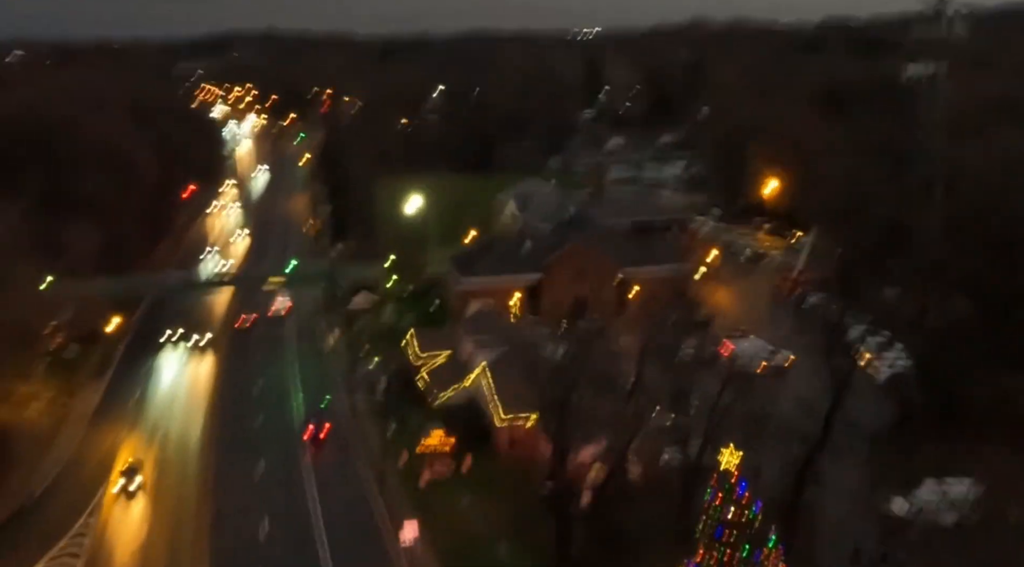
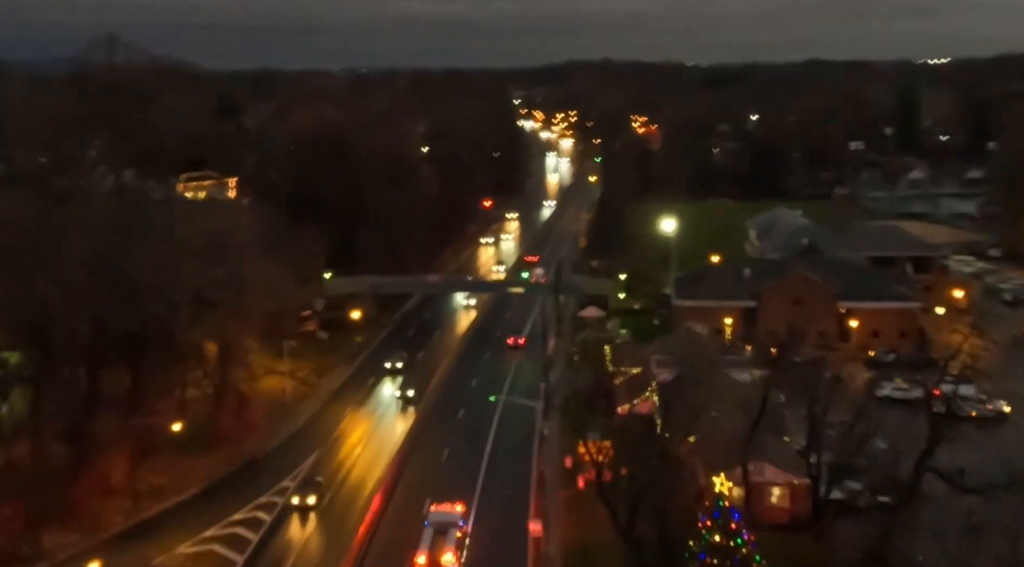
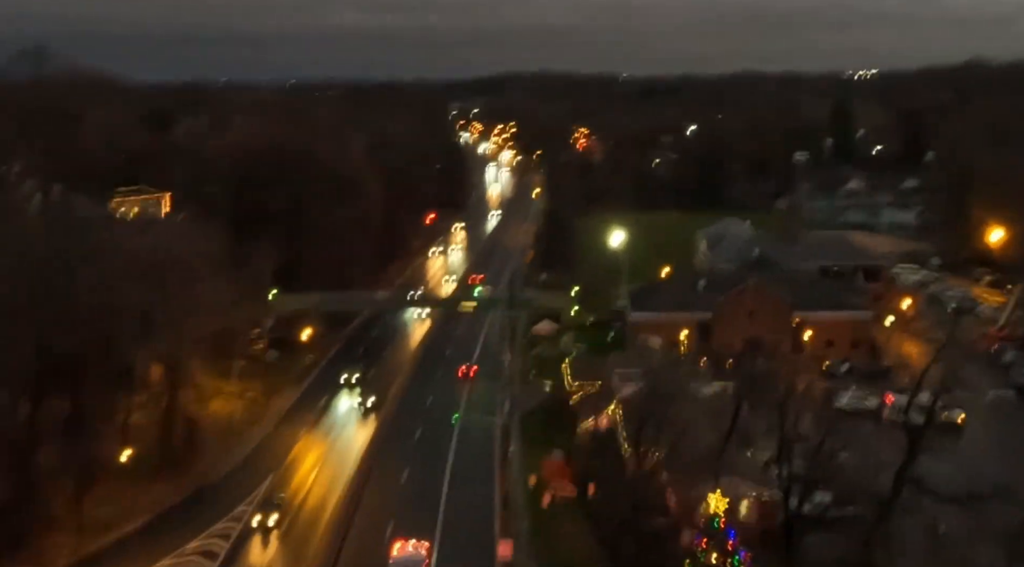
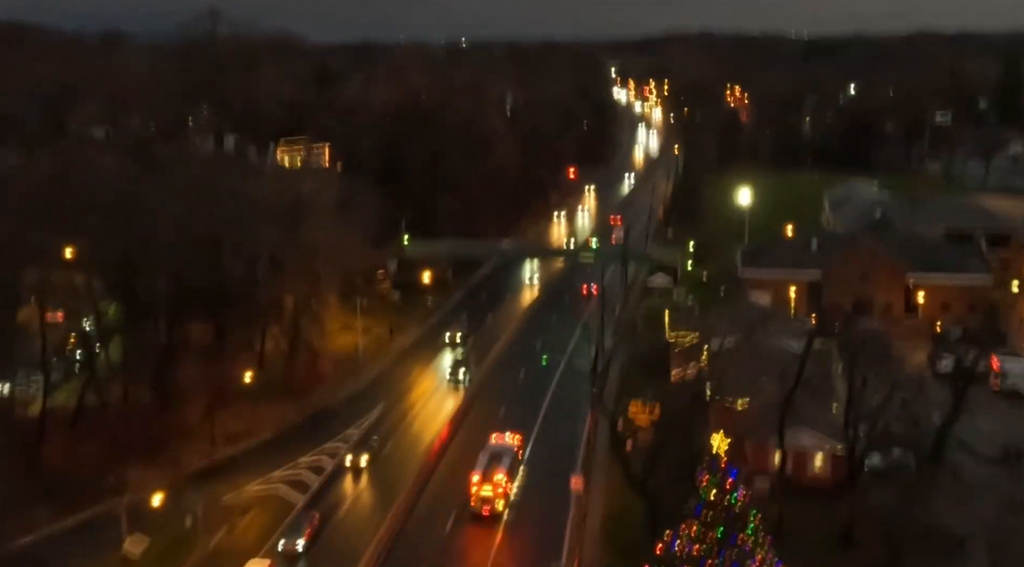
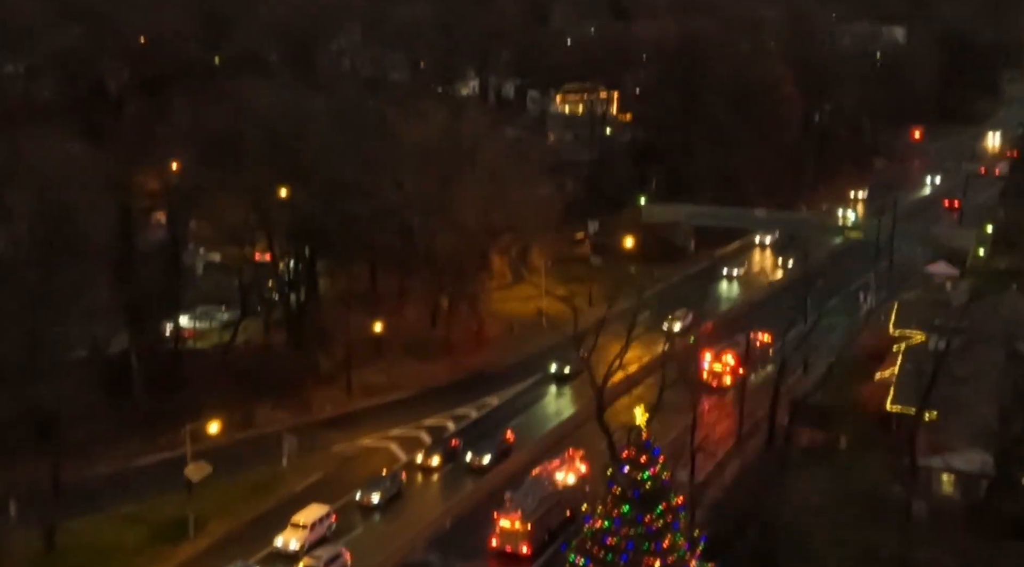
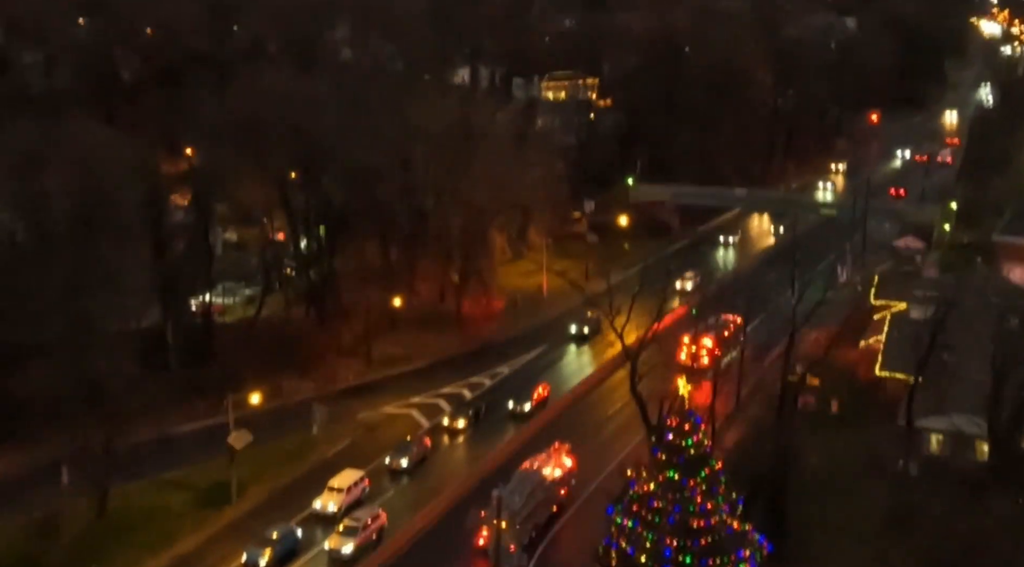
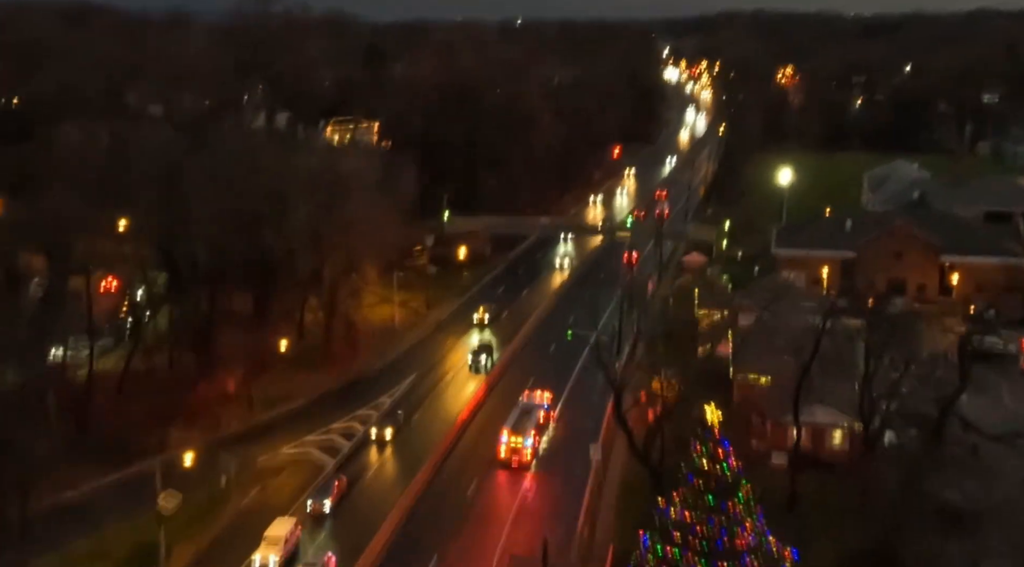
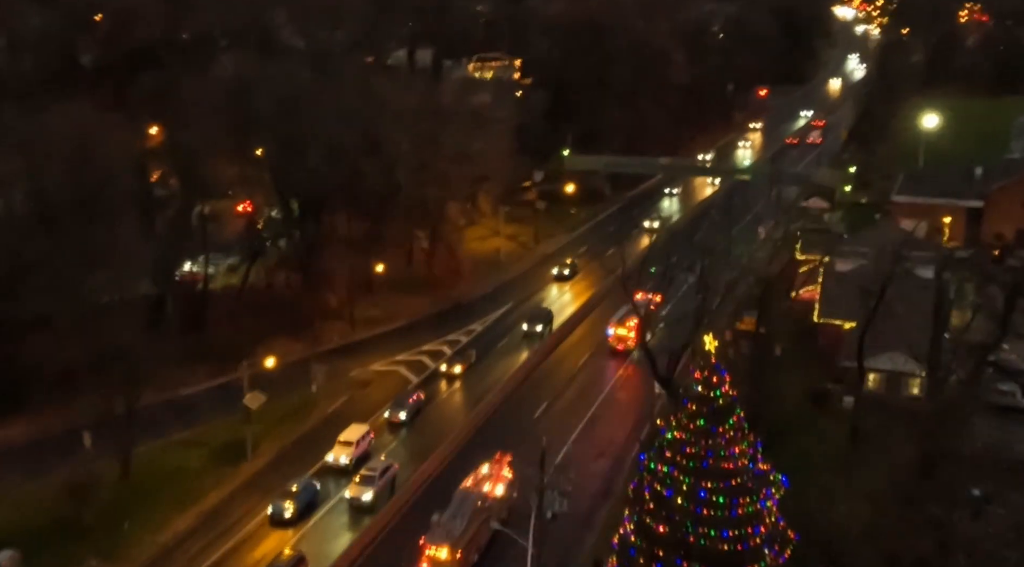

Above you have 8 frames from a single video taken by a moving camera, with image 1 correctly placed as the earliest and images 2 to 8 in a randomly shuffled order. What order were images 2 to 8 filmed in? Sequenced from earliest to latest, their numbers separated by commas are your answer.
3, 2, 4, 7, 8, 6, 5
